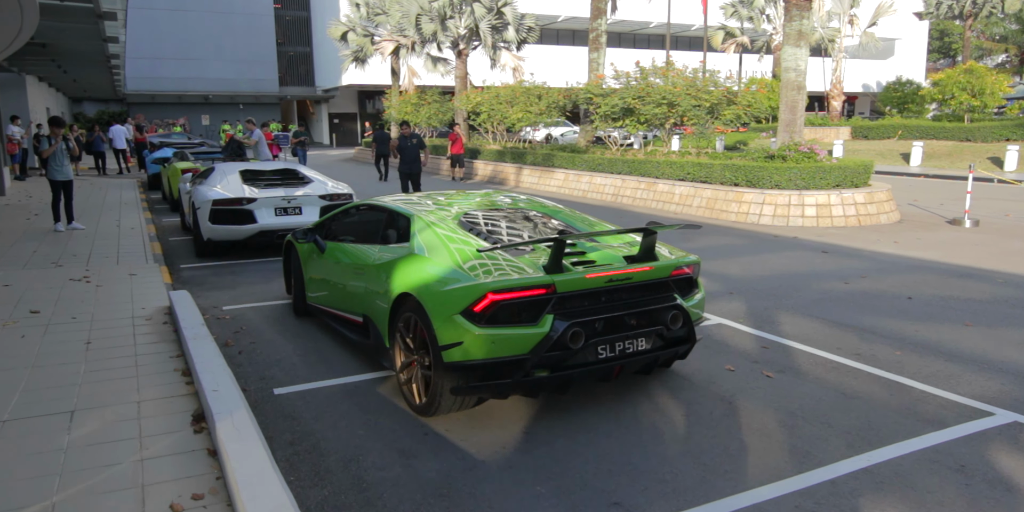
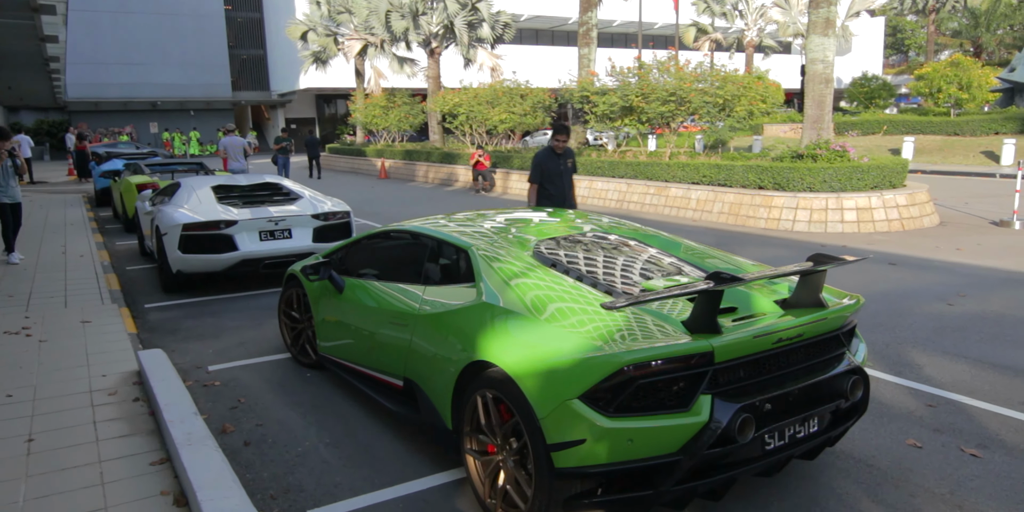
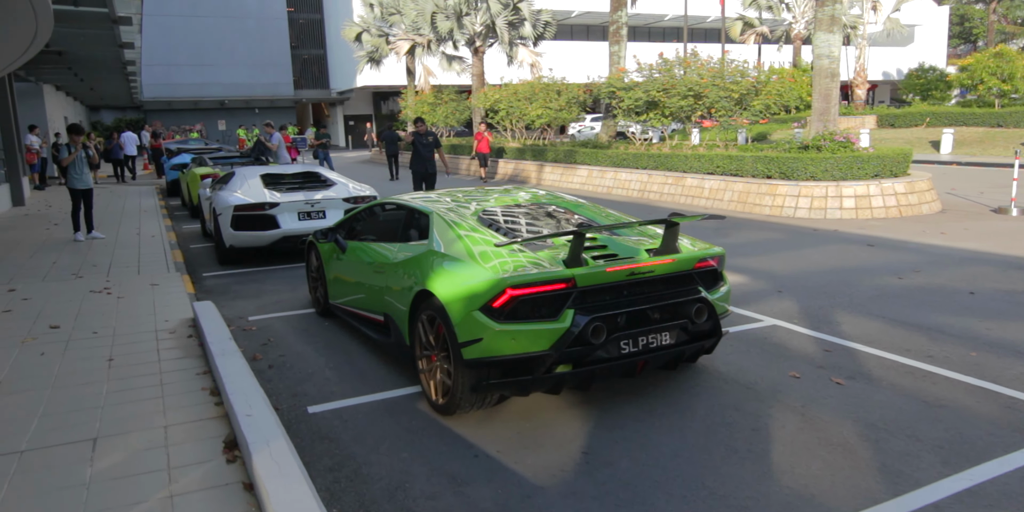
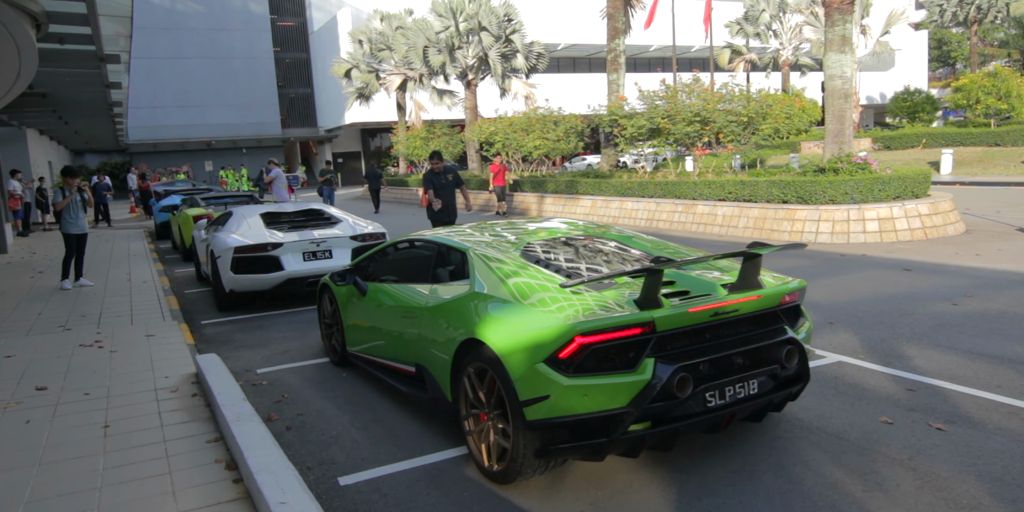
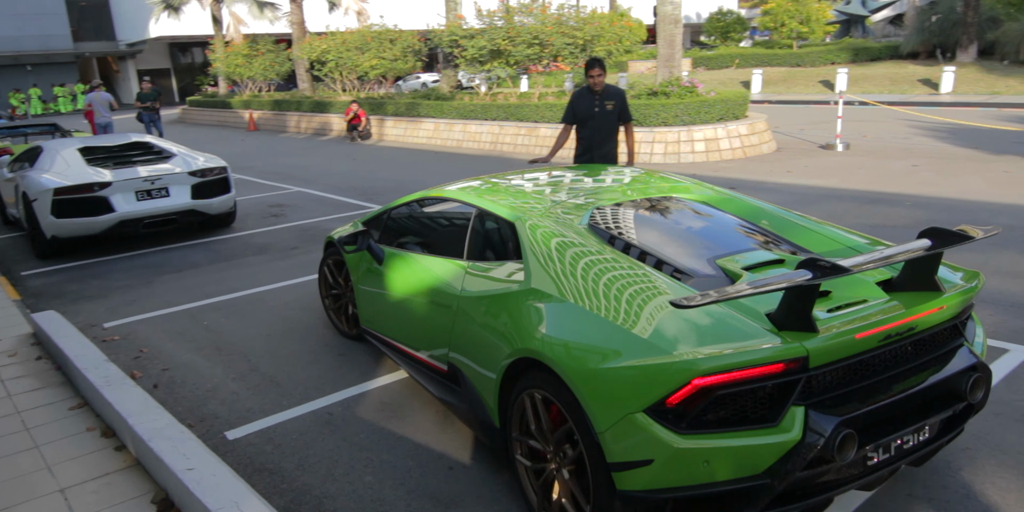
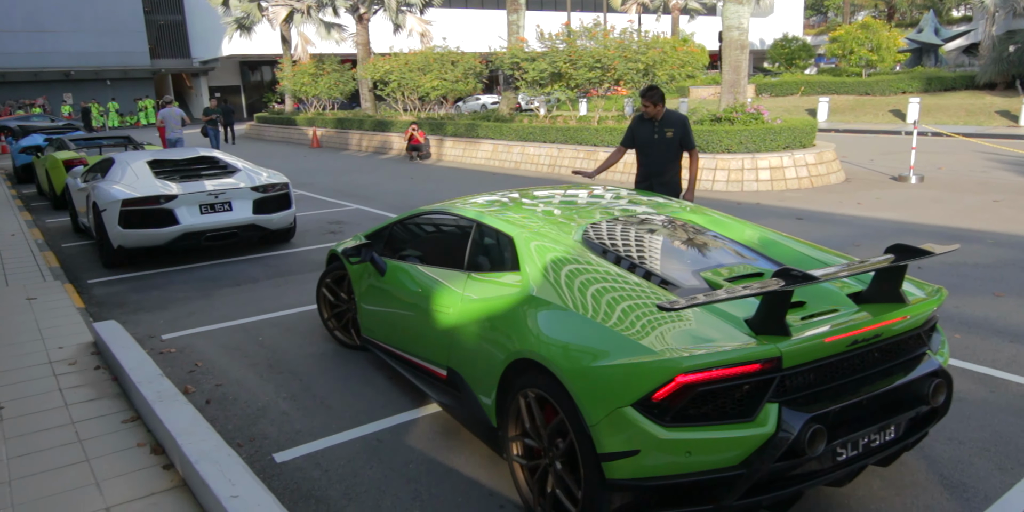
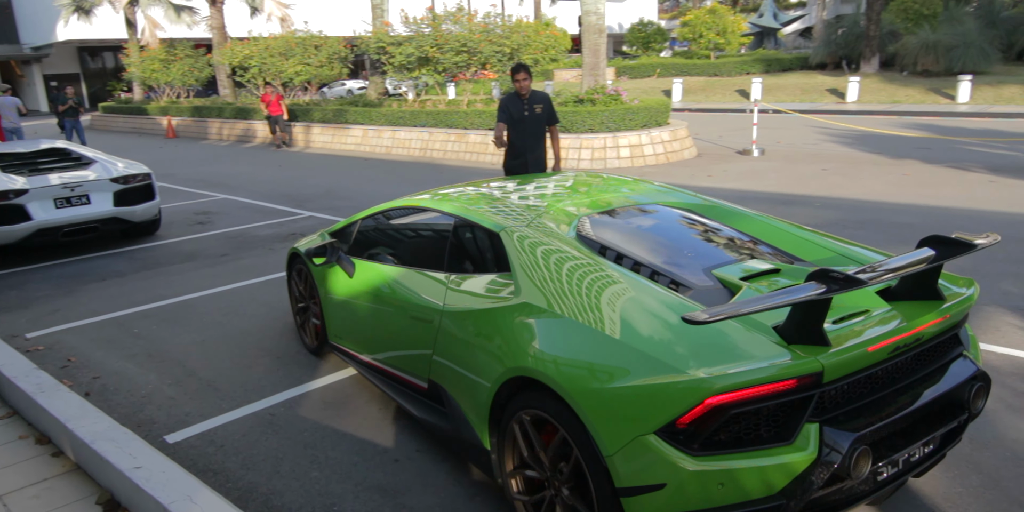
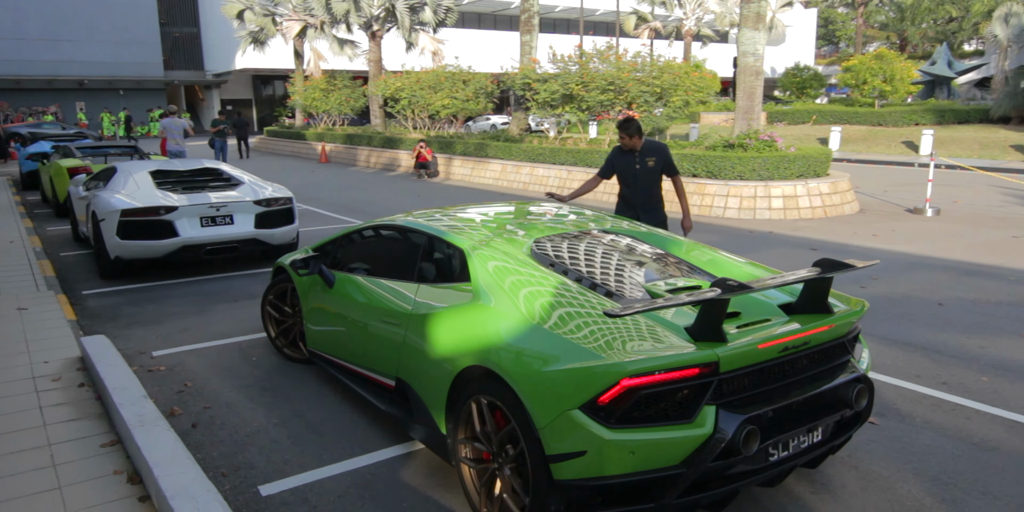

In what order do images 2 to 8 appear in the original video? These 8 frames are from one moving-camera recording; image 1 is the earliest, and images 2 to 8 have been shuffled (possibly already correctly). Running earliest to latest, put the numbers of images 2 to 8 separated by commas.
3, 4, 2, 8, 6, 5, 7
